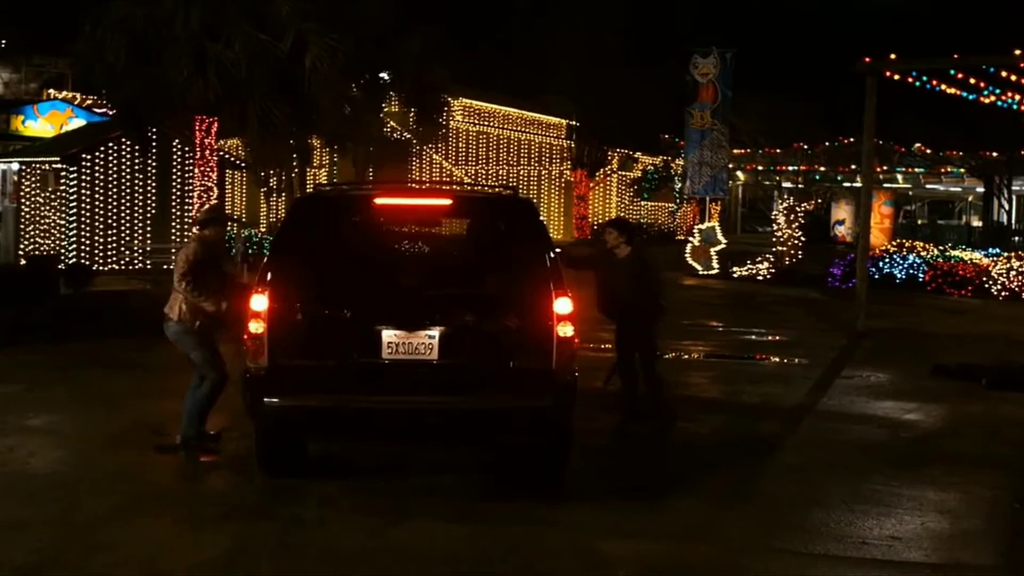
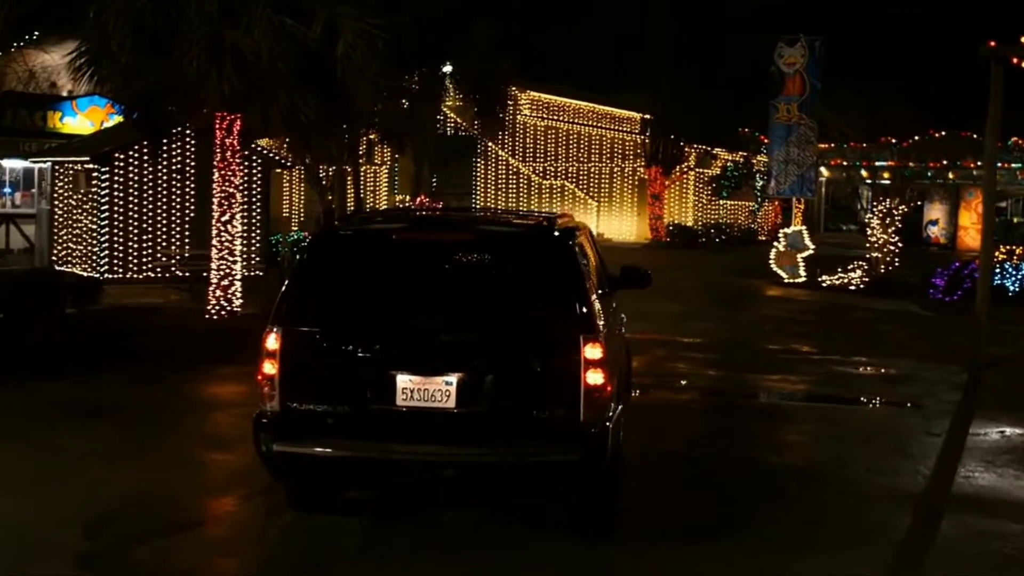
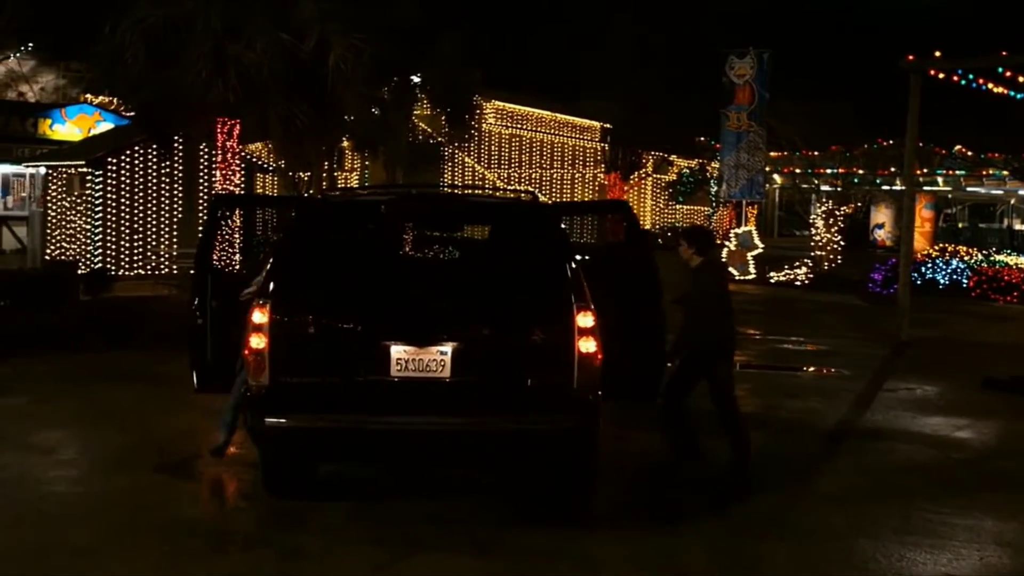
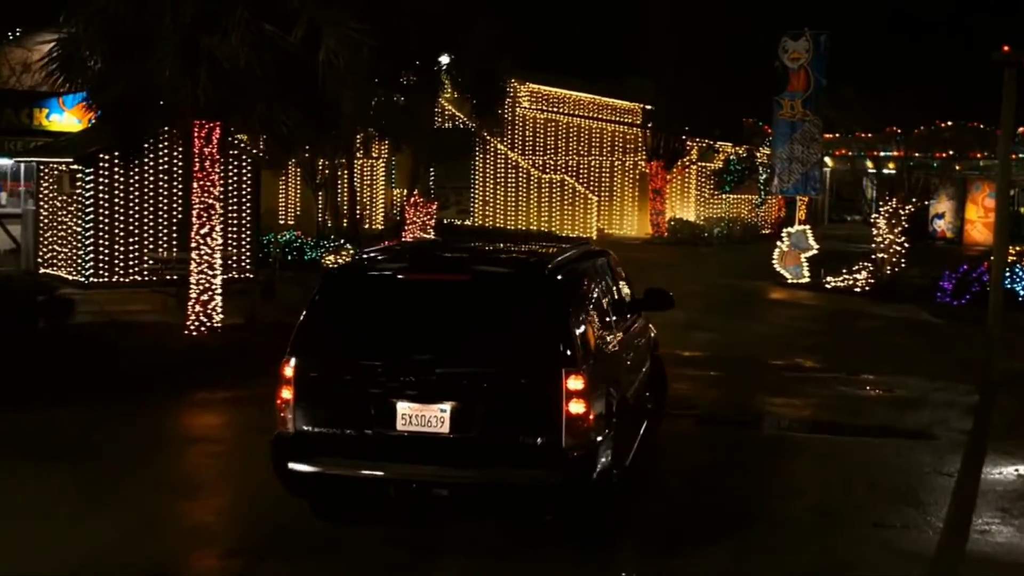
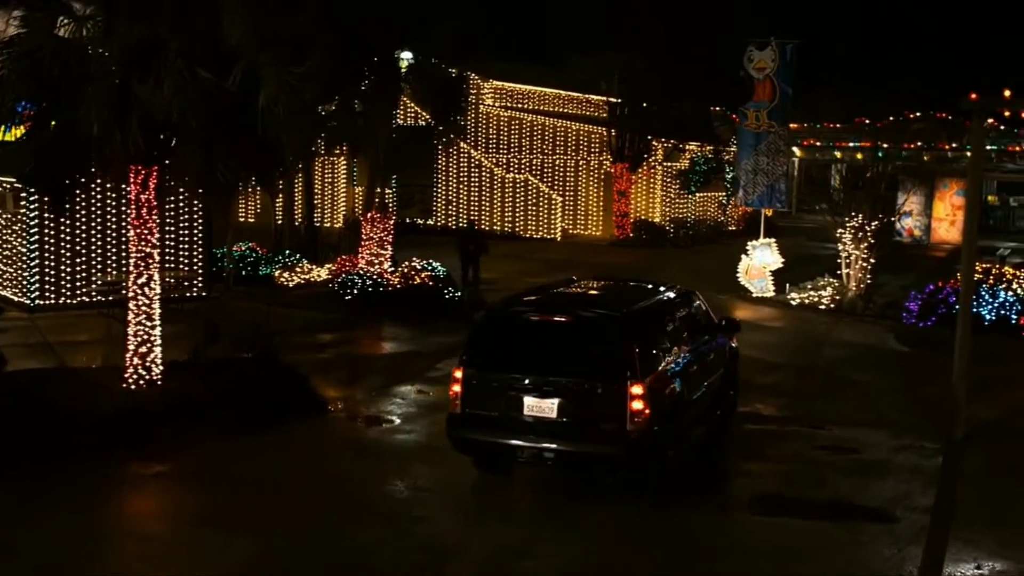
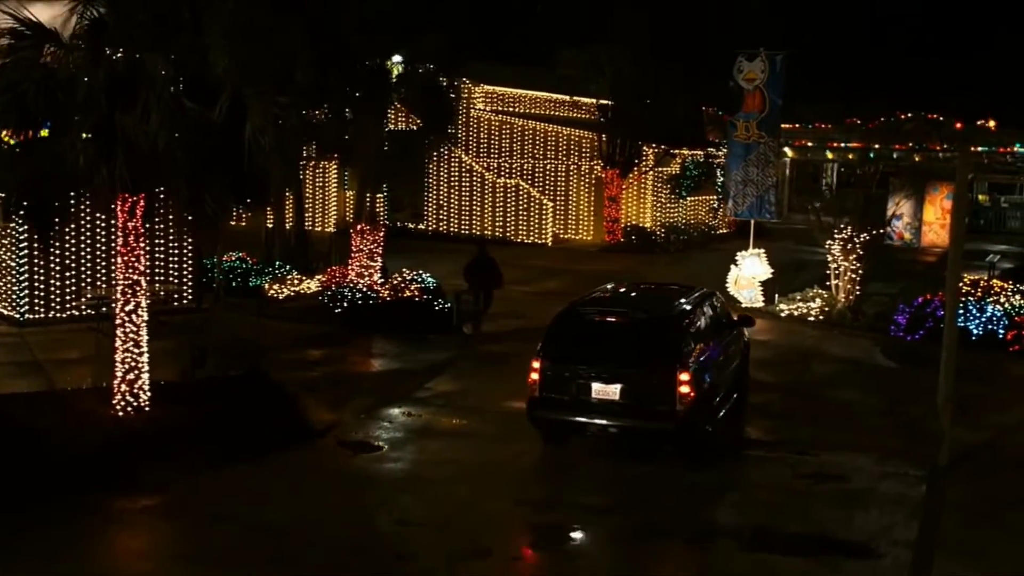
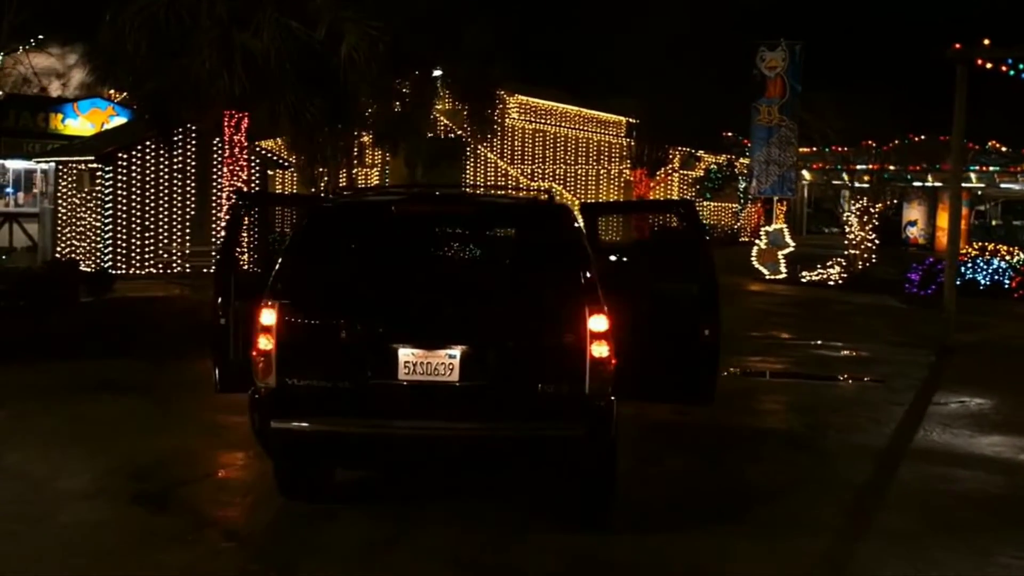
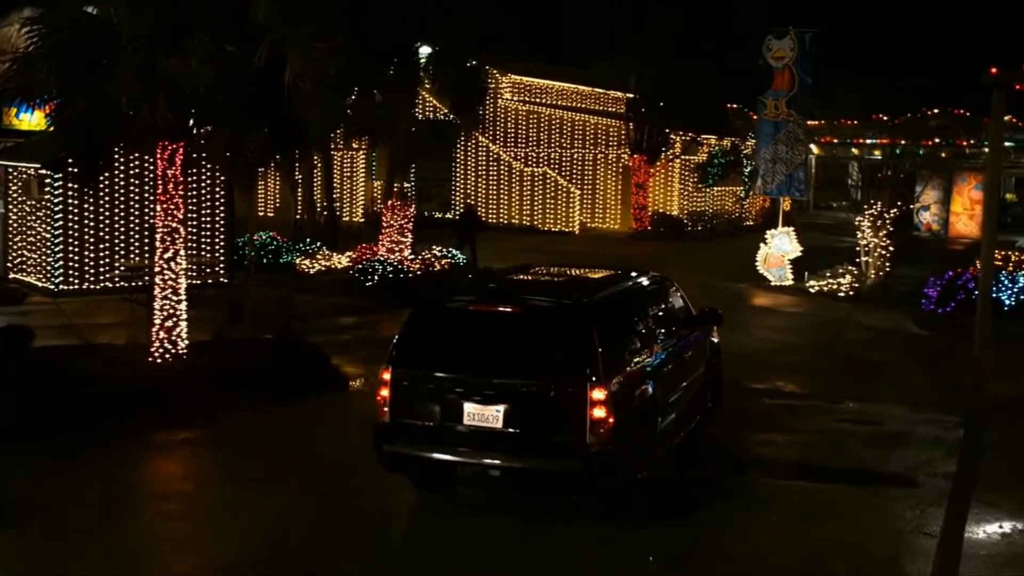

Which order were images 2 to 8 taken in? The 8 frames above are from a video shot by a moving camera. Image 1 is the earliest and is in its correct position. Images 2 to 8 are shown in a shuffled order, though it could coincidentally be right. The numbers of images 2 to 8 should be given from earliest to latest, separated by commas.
3, 7, 2, 4, 8, 5, 6
